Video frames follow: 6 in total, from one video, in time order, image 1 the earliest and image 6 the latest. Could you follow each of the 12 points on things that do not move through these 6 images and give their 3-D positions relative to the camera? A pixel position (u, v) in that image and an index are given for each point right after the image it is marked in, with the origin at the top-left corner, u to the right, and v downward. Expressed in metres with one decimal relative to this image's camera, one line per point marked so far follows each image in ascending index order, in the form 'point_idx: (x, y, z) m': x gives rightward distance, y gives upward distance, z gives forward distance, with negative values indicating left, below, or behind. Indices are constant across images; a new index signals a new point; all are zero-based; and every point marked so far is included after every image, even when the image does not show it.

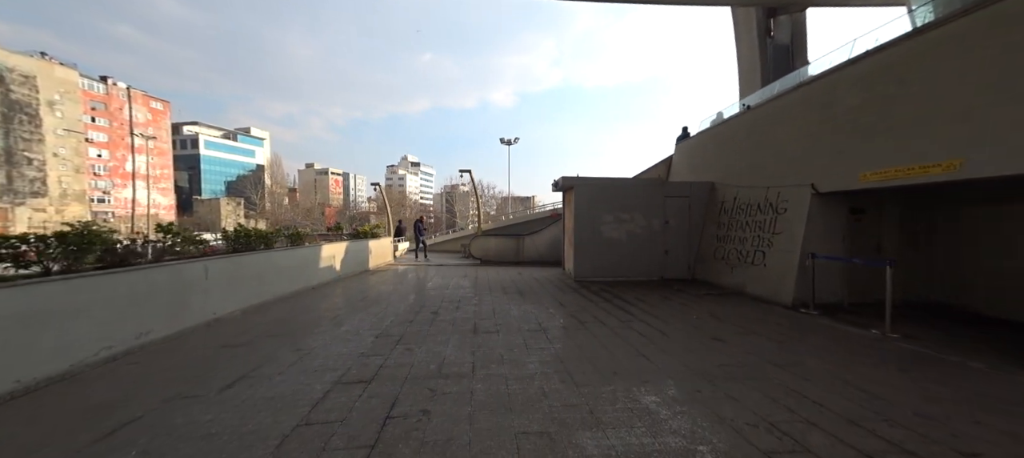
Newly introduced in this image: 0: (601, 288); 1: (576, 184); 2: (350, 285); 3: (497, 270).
0: (+2.3, -1.6, +9.1) m
1: (+1.9, +1.4, +10.3) m
2: (-4.8, -1.7, +10.3) m
3: (-0.6, -1.6, +13.3) m
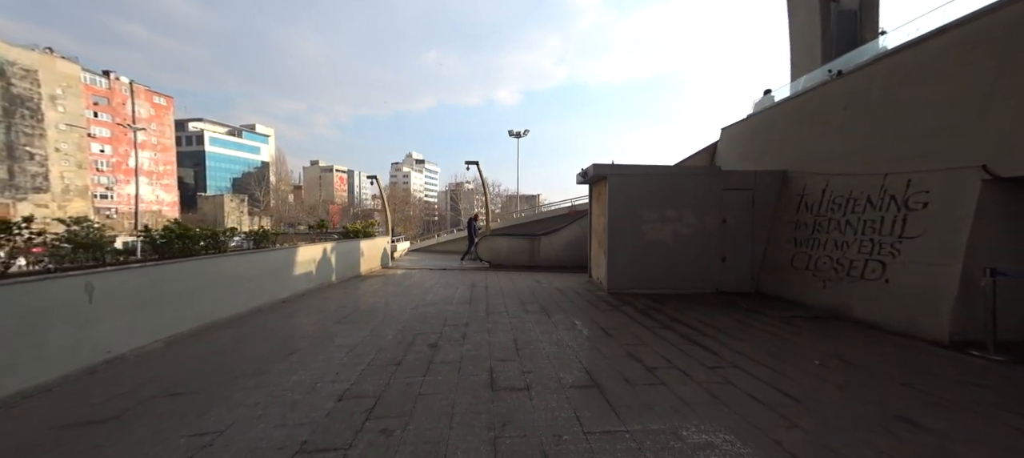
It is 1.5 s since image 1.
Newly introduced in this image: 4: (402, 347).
0: (+2.8, -1.6, +7.2) m
1: (+2.3, +1.4, +8.4) m
2: (-4.4, -1.7, +8.5) m
3: (-0.1, -1.6, +11.4) m
4: (-1.5, -1.6, +4.8) m
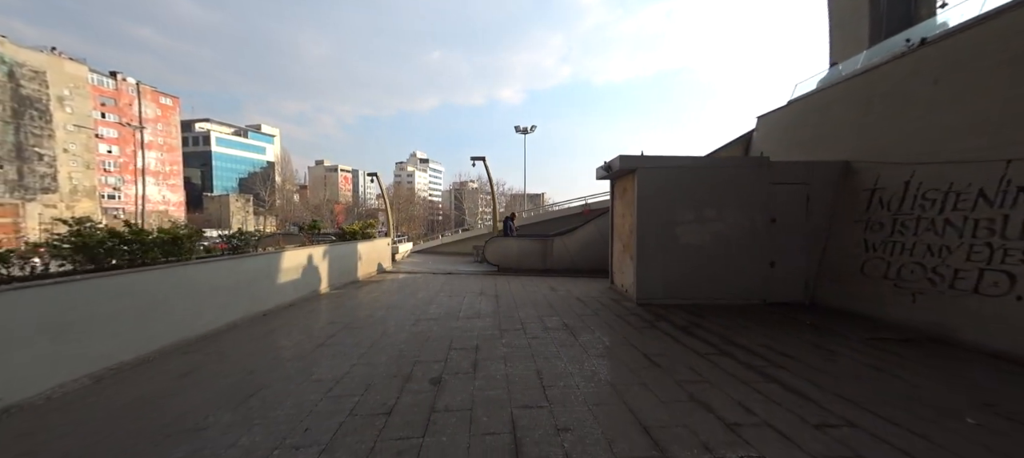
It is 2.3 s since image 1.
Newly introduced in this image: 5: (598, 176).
0: (+3.1, -1.6, +6.1) m
1: (+2.6, +1.4, +7.3) m
2: (-4.1, -1.7, +7.5) m
3: (+0.2, -1.6, +10.4) m
4: (-1.3, -1.7, +3.8) m
5: (+2.1, +1.3, +8.4) m
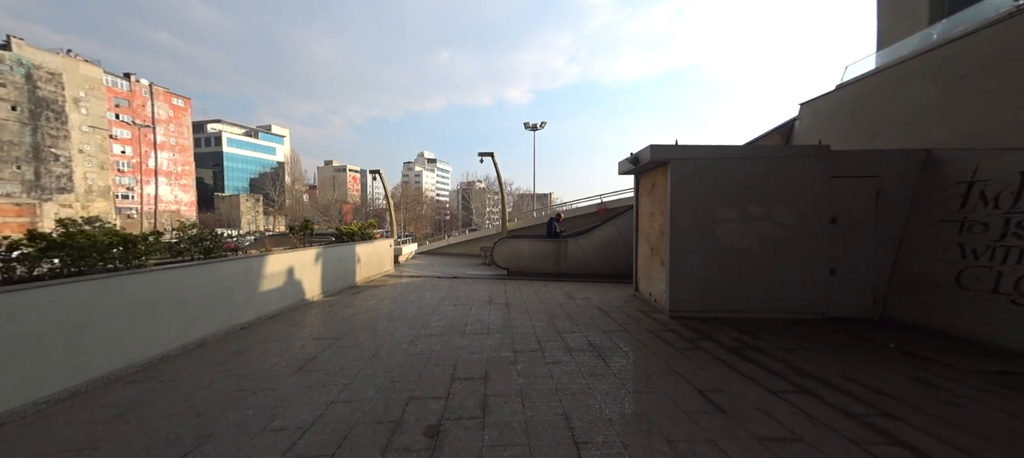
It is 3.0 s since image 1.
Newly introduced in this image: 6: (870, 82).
0: (+3.3, -1.6, +5.1) m
1: (+2.9, +1.4, +6.3) m
2: (-3.8, -1.7, +6.7) m
3: (+0.5, -1.6, +9.4) m
4: (-1.1, -1.7, +2.8) m
5: (+2.3, +1.3, +7.4) m
6: (+8.0, +3.3, +7.7) m
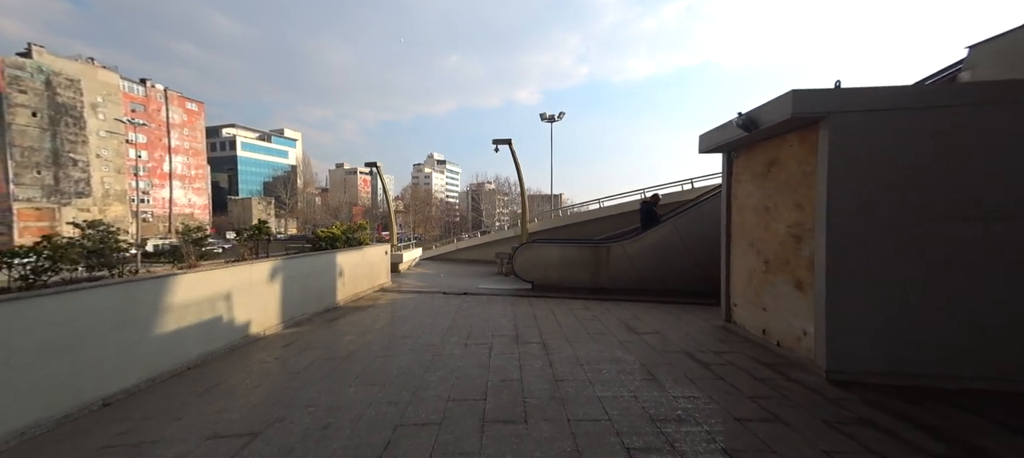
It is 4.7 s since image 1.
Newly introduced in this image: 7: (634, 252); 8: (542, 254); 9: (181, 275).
0: (+3.8, -1.6, +2.5) m
1: (+3.4, +1.3, +3.7) m
2: (-3.3, -1.8, +4.3) m
3: (+1.2, -1.7, +6.9) m
4: (-0.6, -1.7, +0.4) m
5: (+2.9, +1.2, +4.8) m
6: (+8.5, +3.3, +4.9) m
7: (+3.1, -0.6, +8.9) m
8: (+0.8, -0.7, +9.5) m
9: (-4.1, -0.6, +4.3) m
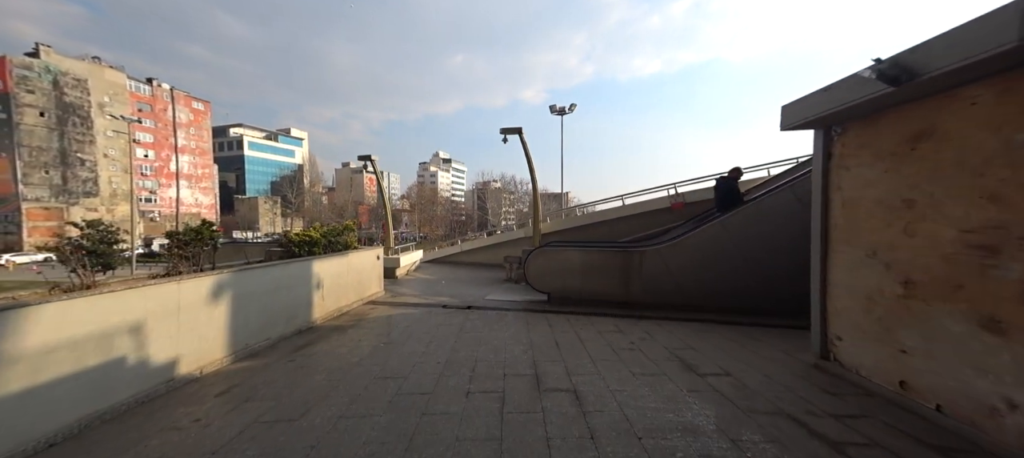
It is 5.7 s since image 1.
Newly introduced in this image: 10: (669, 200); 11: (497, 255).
0: (+4.0, -1.7, +1.0) m
1: (+3.6, +1.3, +2.2) m
2: (-3.1, -1.9, +2.8) m
3: (+1.4, -1.7, +5.4) m
4: (-0.5, -1.8, -1.1) m
5: (+3.1, +1.2, +3.3) m
6: (+8.7, +3.2, +3.3) m
7: (+3.4, -0.6, +7.3) m
8: (+1.0, -0.7, +8.0) m
9: (-3.9, -0.6, +2.9) m
10: (+6.2, +1.2, +15.0) m
11: (-1.0, -1.2, +17.4) m
